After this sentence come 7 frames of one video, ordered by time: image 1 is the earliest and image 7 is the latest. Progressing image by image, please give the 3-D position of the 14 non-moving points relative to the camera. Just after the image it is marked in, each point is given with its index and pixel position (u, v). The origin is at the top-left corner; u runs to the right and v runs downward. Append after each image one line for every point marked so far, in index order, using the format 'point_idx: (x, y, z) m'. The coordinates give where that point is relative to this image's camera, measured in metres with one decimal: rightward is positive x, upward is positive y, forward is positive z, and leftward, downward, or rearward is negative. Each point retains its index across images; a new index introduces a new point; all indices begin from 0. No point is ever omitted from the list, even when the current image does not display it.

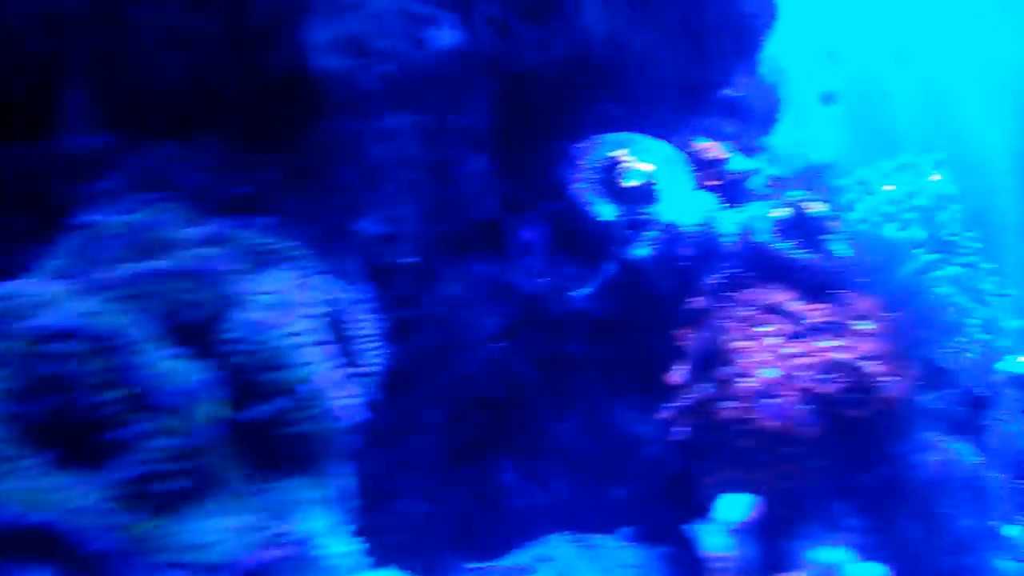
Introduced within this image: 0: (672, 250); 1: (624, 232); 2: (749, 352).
0: (+0.7, +0.1, +2.6) m
1: (+0.5, +0.2, +2.8) m
2: (+0.9, -0.2, +2.5) m
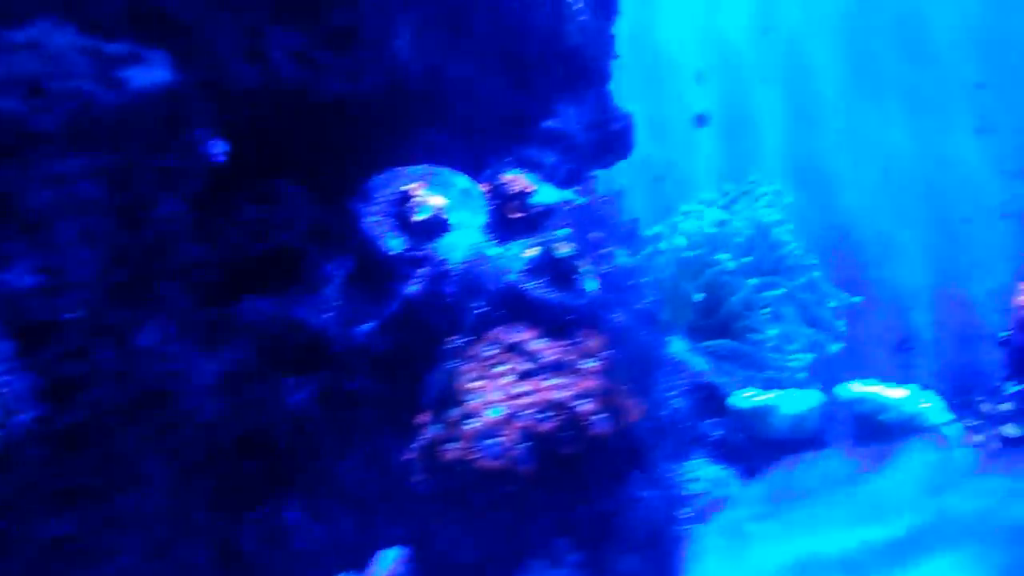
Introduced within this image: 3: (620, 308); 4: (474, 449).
0: (-0.3, 0.0, +2.6) m
1: (-0.4, +0.1, +2.8) m
2: (-0.1, -0.4, +2.5) m
3: (+0.5, -0.1, +2.9) m
4: (-0.1, -0.6, +2.4) m
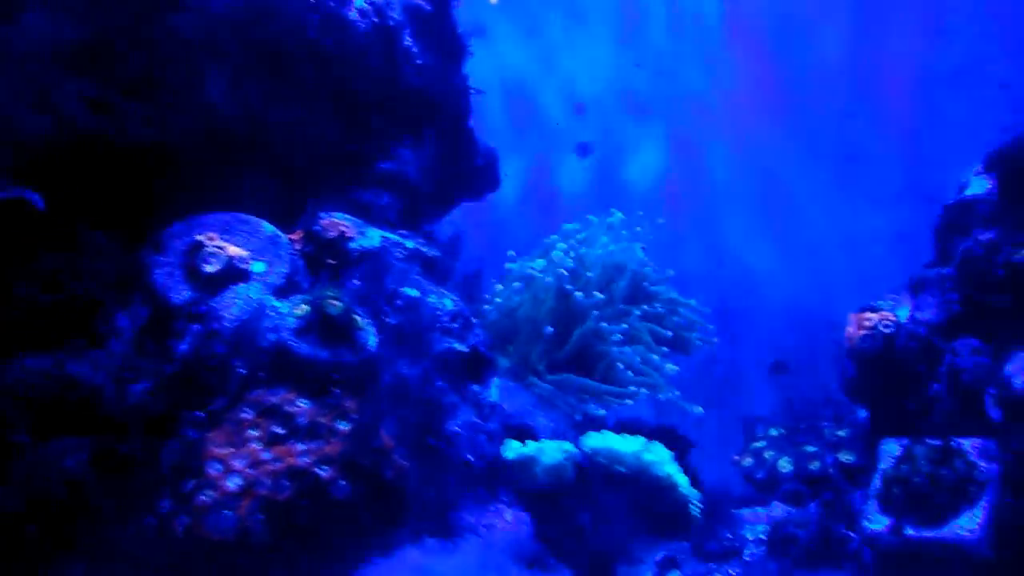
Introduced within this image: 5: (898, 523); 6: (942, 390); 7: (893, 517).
0: (-1.2, -0.2, +2.6) m
1: (-1.3, -0.1, +2.7) m
2: (-1.0, -0.6, +2.5) m
3: (-0.4, -0.3, +2.9) m
4: (-1.0, -0.8, +2.3) m
5: (+2.2, -1.3, +3.8) m
6: (+2.6, -0.6, +4.1) m
7: (+2.2, -1.3, +3.9) m
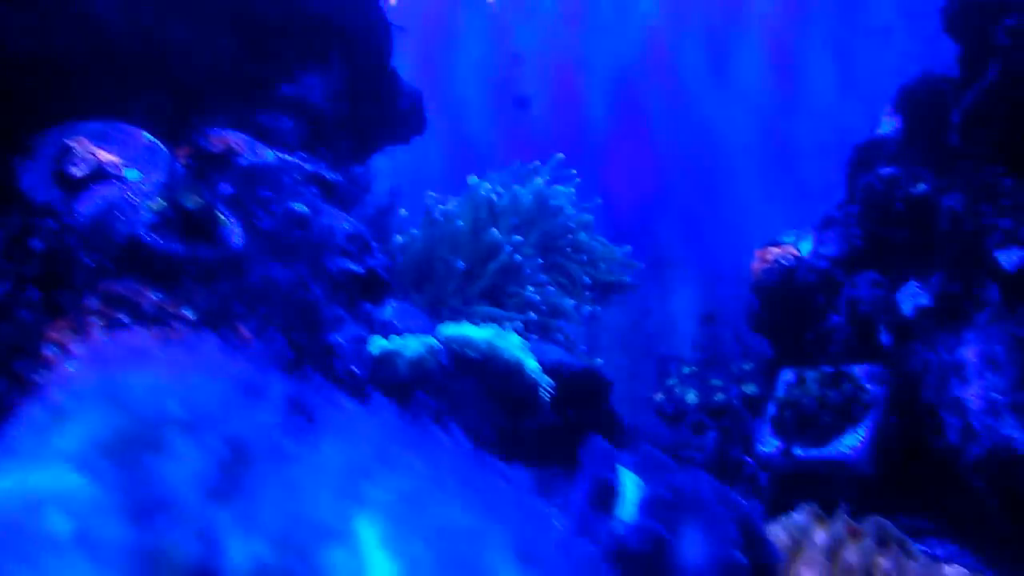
0: (-1.7, +0.2, +2.6) m
1: (-1.9, +0.3, +2.7) m
2: (-1.5, -0.2, +2.4) m
3: (-1.0, +0.1, +2.9) m
4: (-1.5, -0.4, +2.3) m
5: (+1.6, -0.9, +3.9) m
6: (+2.1, -0.2, +4.2) m
7: (+1.6, -0.9, +4.0) m
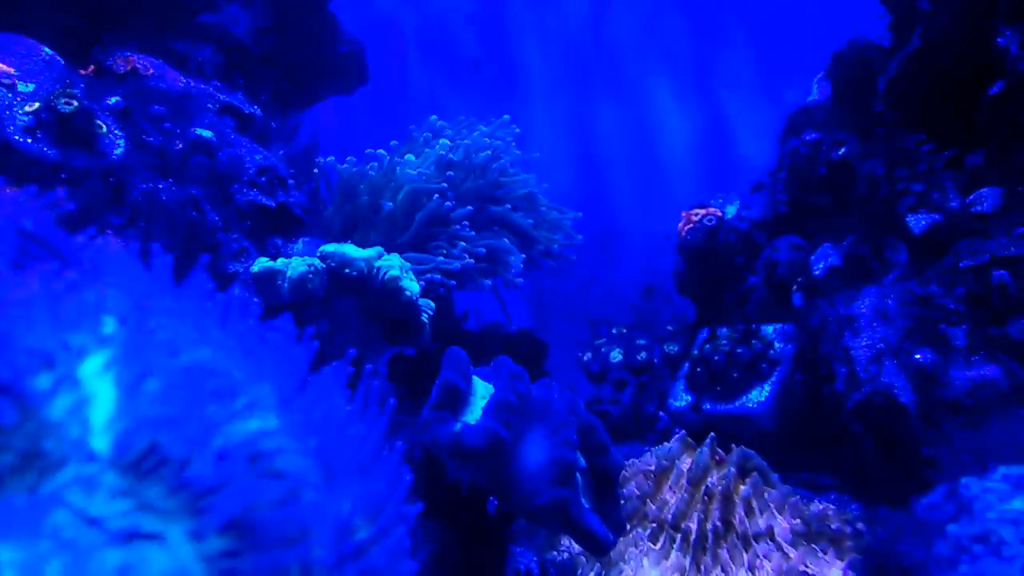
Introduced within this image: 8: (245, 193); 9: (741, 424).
0: (-2.1, +0.6, +2.5) m
1: (-2.3, +0.6, +2.6) m
2: (-1.9, +0.2, +2.4) m
3: (-1.4, +0.5, +2.8) m
4: (-1.9, 0.0, +2.2) m
5: (+1.1, -0.7, +4.0) m
6: (+1.6, 0.0, +4.3) m
7: (+1.1, -0.6, +4.1) m
8: (-1.2, +0.4, +3.0) m
9: (+1.3, -0.8, +3.7) m
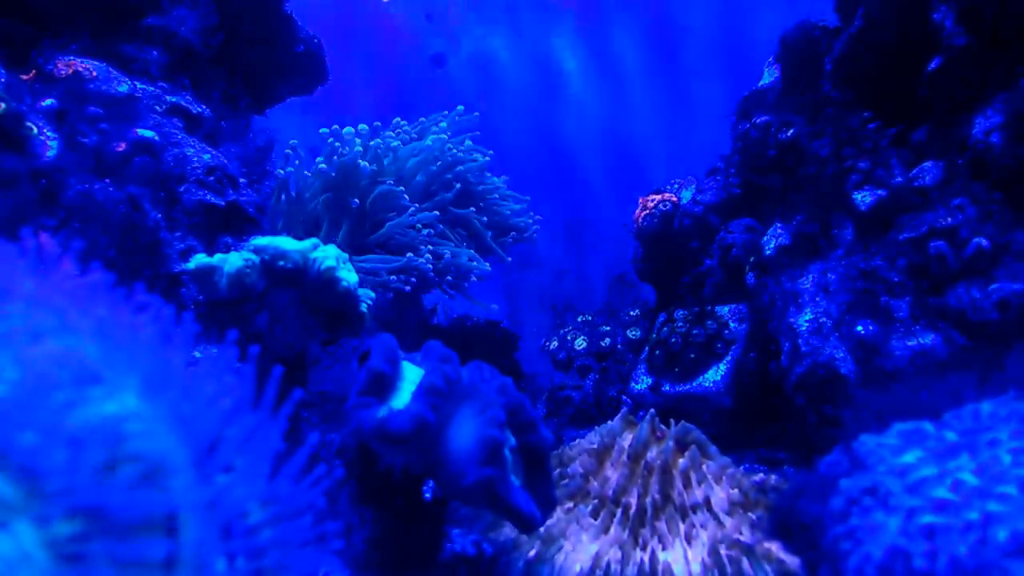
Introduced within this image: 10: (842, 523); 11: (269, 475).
0: (-2.4, +0.5, +2.5) m
1: (-2.5, +0.6, +2.6) m
2: (-2.2, +0.1, +2.4) m
3: (-1.6, +0.4, +2.8) m
4: (-2.2, 0.0, +2.2) m
5: (+0.9, -0.6, +4.0) m
6: (+1.3, +0.2, +4.3) m
7: (+0.9, -0.5, +4.1) m
8: (-1.5, +0.4, +3.0) m
9: (+1.0, -0.6, +3.7) m
10: (+1.1, -0.8, +2.3) m
11: (-0.6, -0.5, +1.7) m
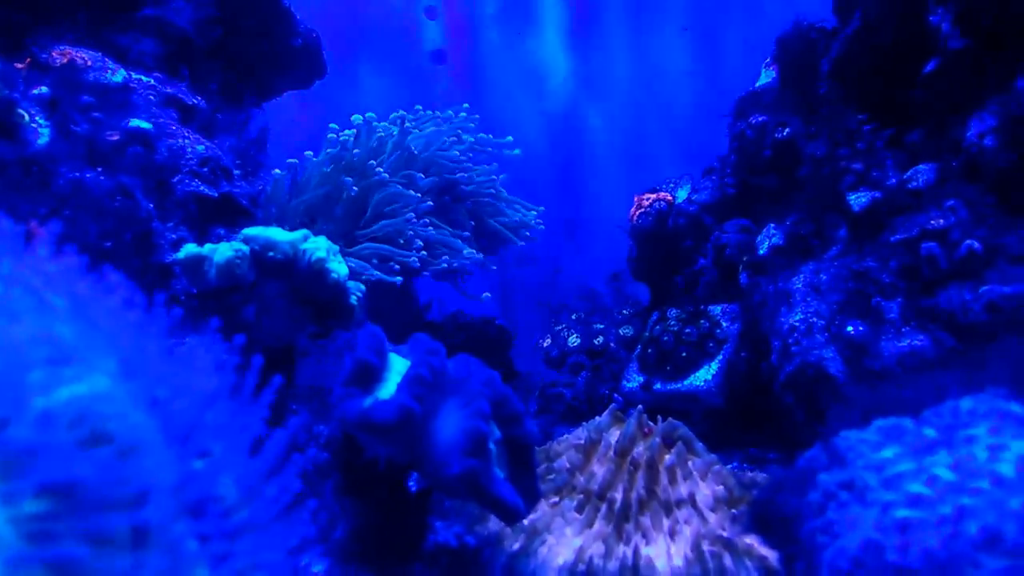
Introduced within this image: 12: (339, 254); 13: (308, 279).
0: (-2.4, +0.6, +2.5) m
1: (-2.6, +0.7, +2.6) m
2: (-2.2, +0.2, +2.4) m
3: (-1.7, +0.5, +2.8) m
4: (-2.2, 0.0, +2.2) m
5: (+0.8, -0.6, +4.0) m
6: (+1.3, +0.2, +4.3) m
7: (+0.8, -0.5, +4.1) m
8: (-1.5, +0.5, +3.1) m
9: (+1.0, -0.6, +3.8) m
10: (+1.1, -0.8, +2.3) m
11: (-0.7, -0.4, +1.7) m
12: (-0.8, +0.1, +3.0) m
13: (-0.8, 0.0, +2.8) m
